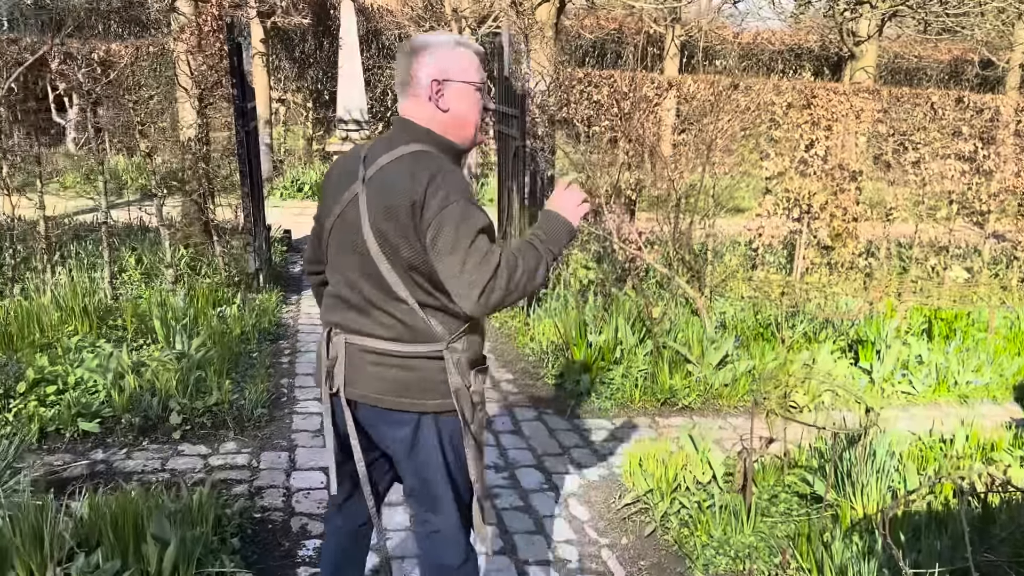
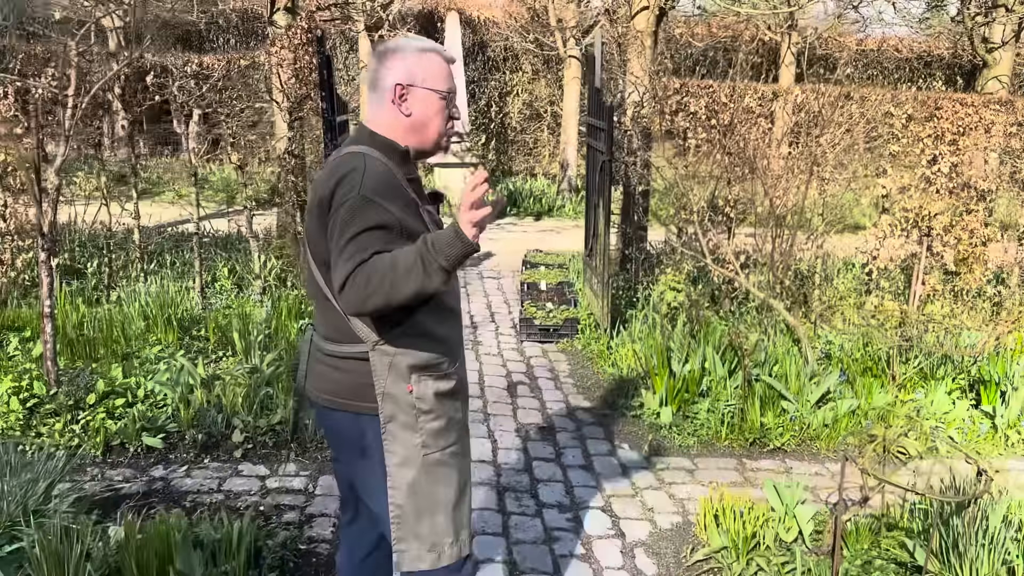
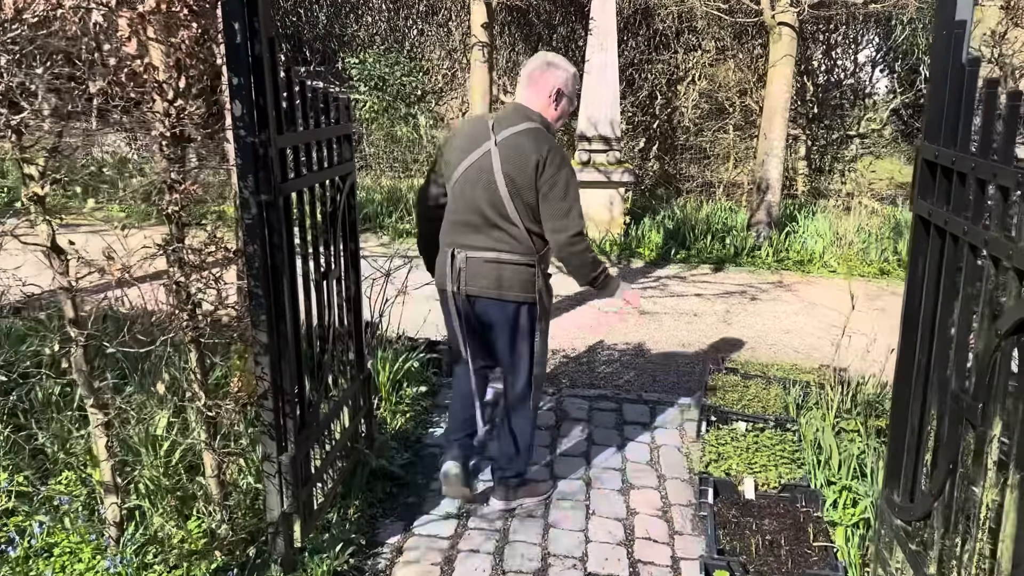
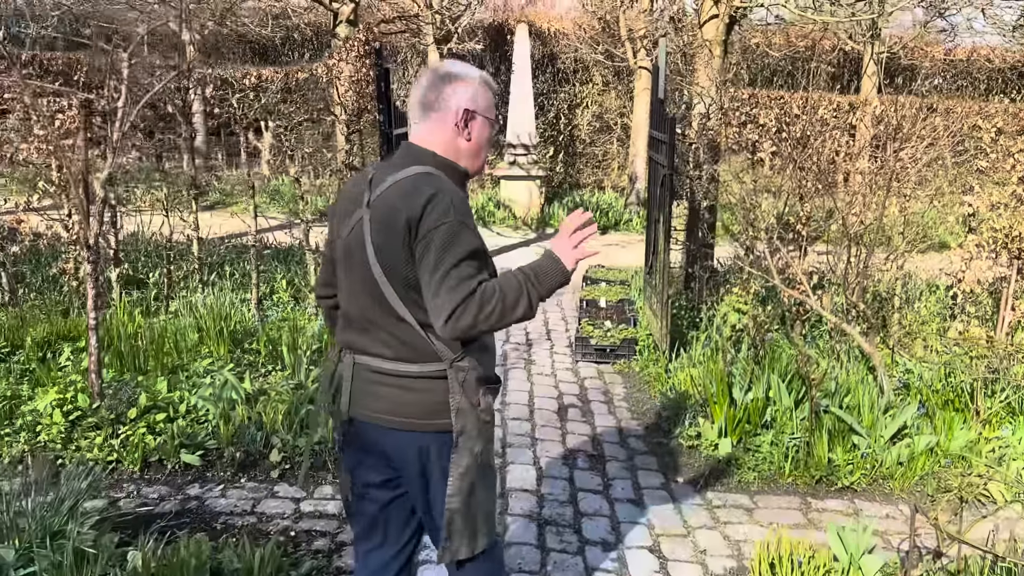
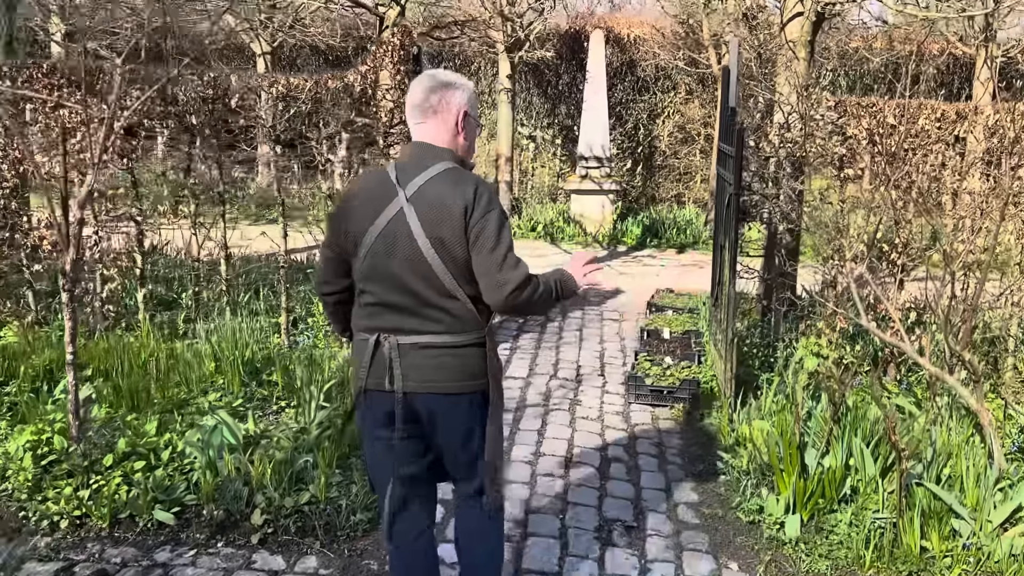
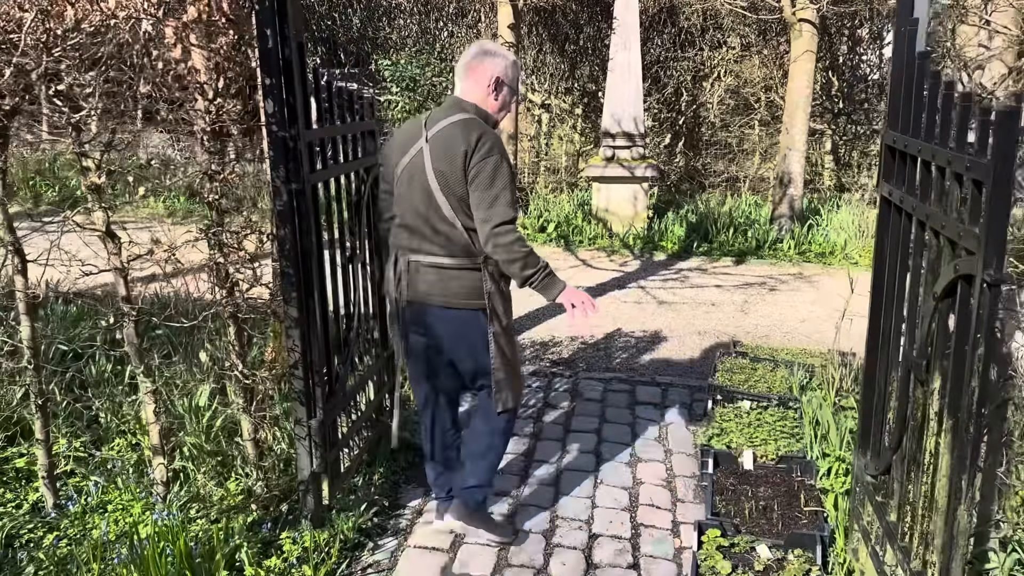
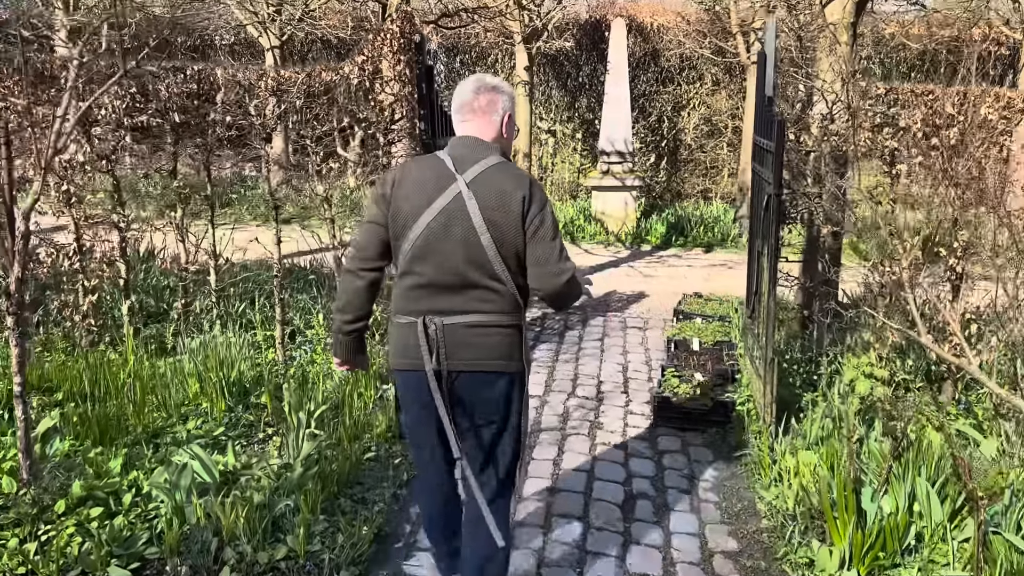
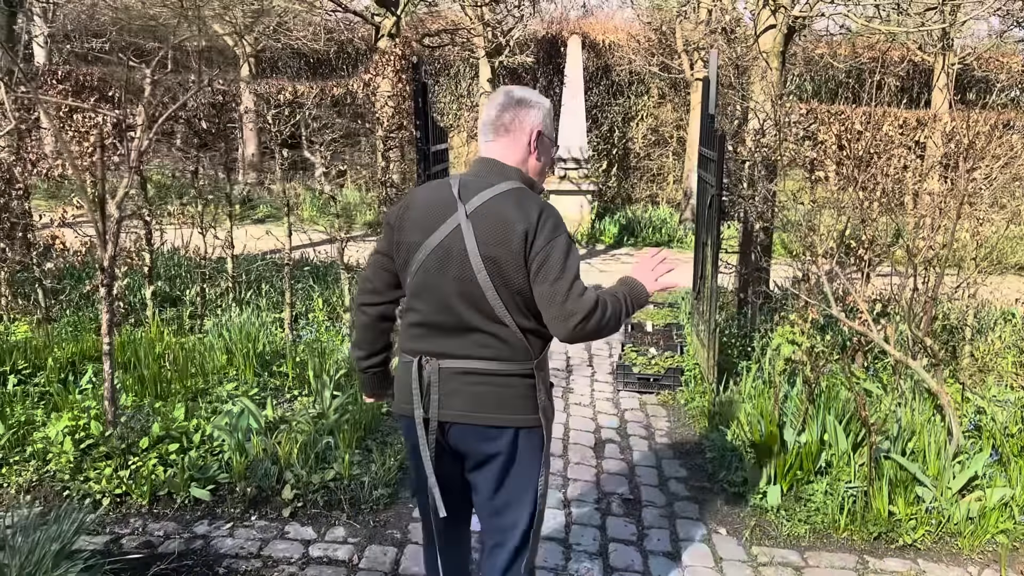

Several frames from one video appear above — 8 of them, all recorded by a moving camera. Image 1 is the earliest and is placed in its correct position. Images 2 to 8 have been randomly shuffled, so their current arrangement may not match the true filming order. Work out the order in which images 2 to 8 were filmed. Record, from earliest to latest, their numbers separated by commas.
2, 4, 8, 5, 7, 6, 3
